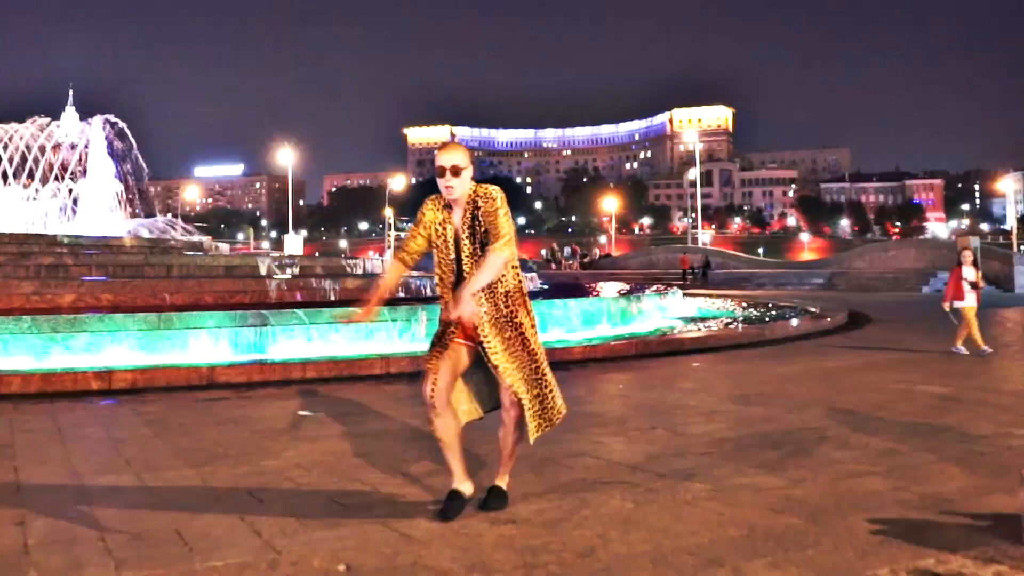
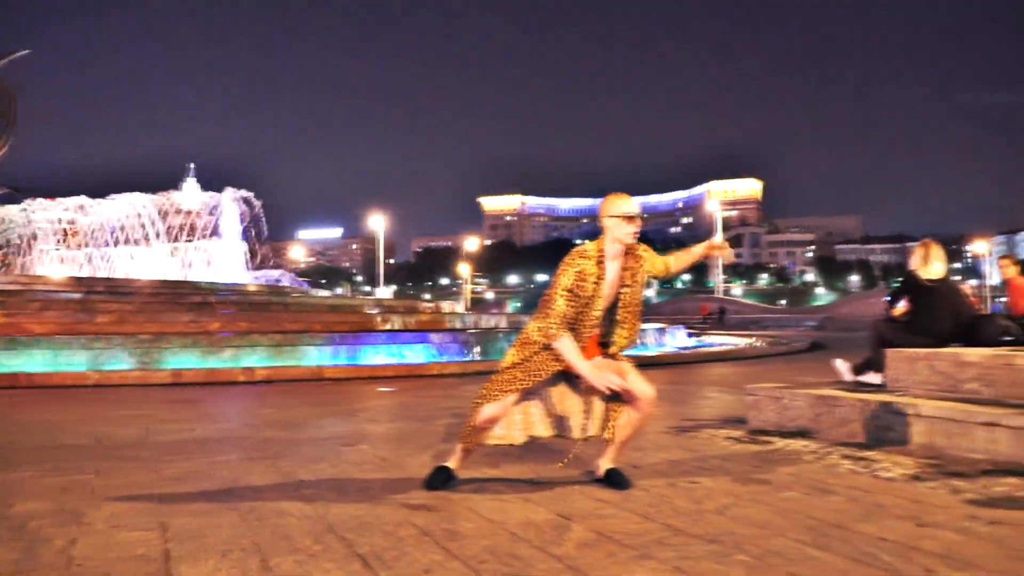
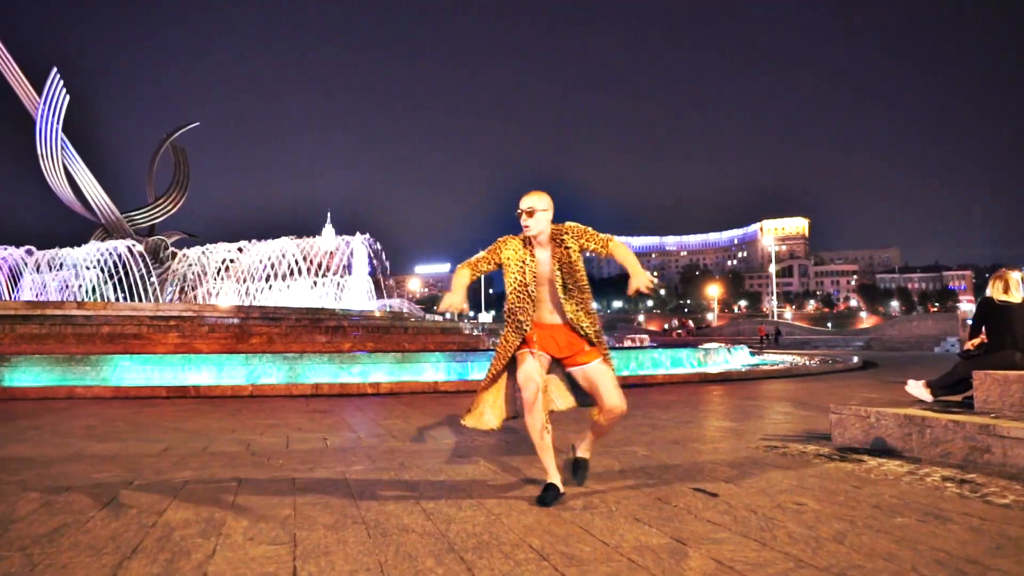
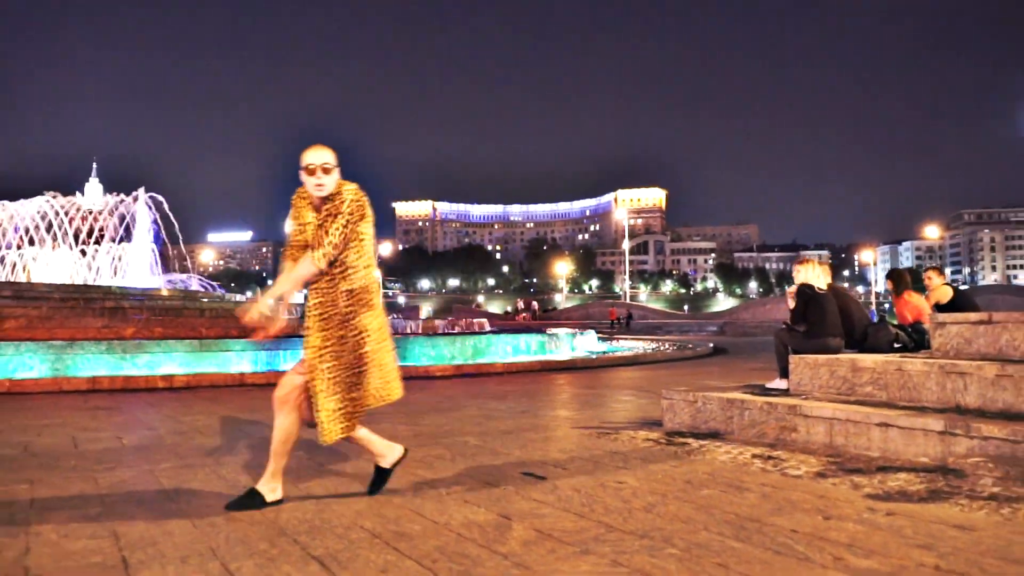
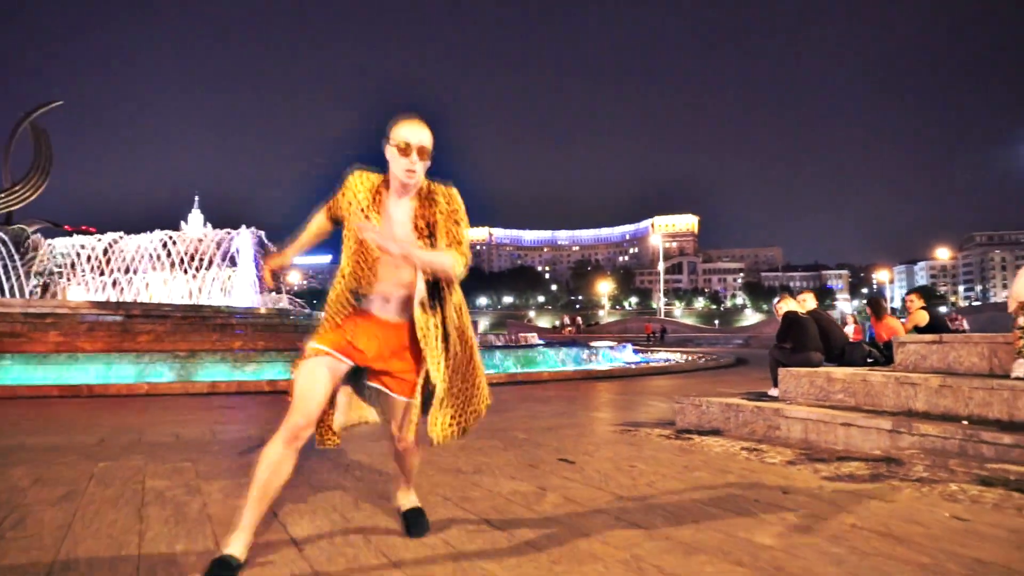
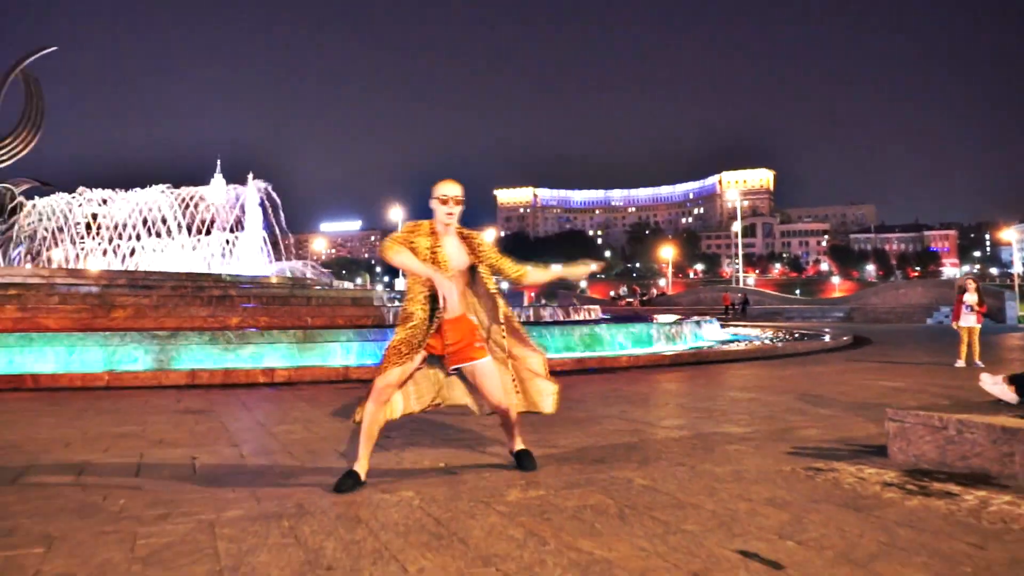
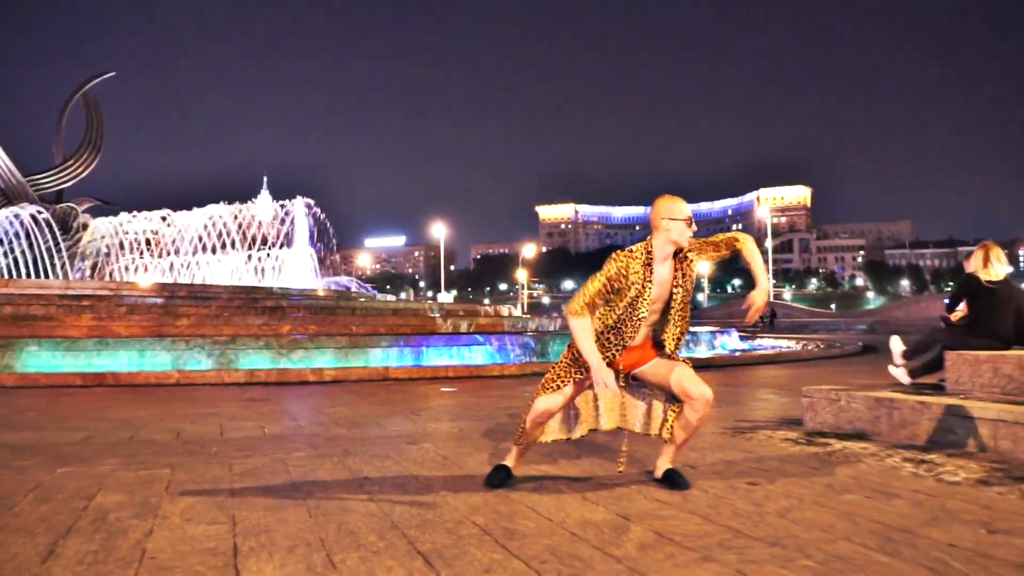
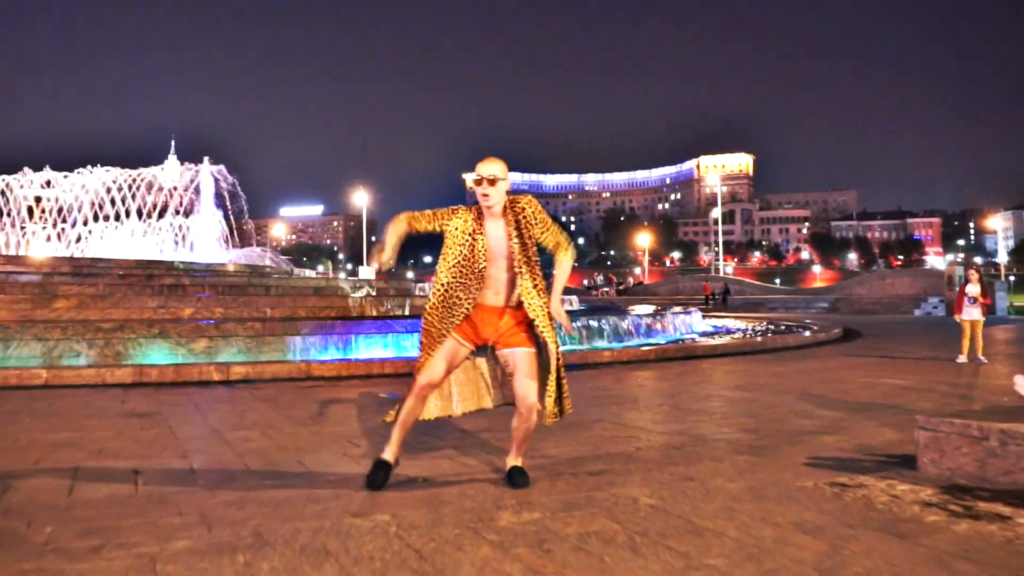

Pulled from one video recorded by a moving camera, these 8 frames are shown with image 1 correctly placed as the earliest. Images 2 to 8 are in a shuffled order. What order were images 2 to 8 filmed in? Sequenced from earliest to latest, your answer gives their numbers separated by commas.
8, 6, 3, 7, 2, 4, 5
